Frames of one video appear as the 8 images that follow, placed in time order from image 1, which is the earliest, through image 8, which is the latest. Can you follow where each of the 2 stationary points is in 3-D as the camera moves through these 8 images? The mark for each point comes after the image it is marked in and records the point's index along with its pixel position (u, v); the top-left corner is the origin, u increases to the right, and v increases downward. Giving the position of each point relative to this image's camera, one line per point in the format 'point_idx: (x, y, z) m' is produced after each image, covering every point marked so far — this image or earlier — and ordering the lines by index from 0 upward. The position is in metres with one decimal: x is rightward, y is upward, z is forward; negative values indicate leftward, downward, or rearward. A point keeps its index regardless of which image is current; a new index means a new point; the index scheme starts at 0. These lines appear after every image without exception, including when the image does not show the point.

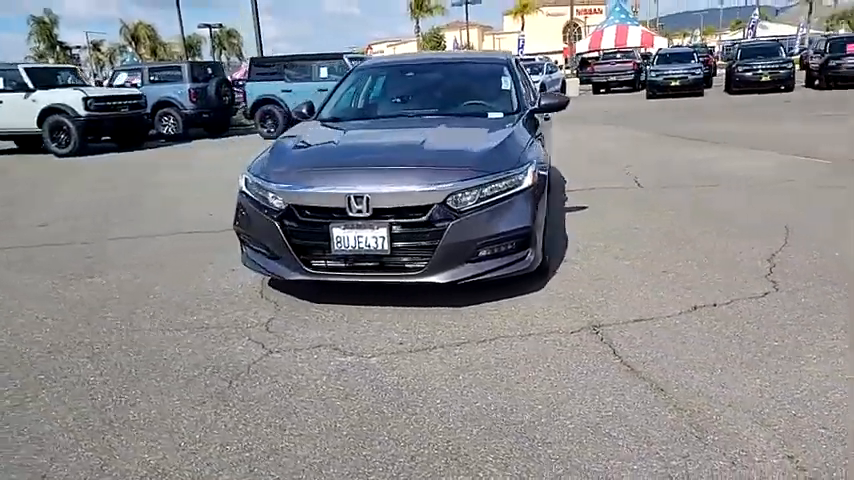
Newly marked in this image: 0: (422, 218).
0: (0.0, +0.2, +4.5) m
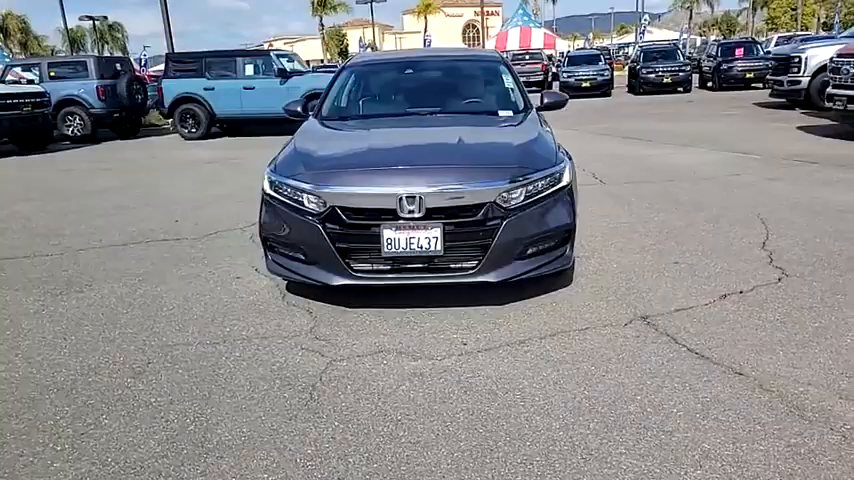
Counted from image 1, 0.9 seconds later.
0: (+0.3, +0.2, +4.5) m
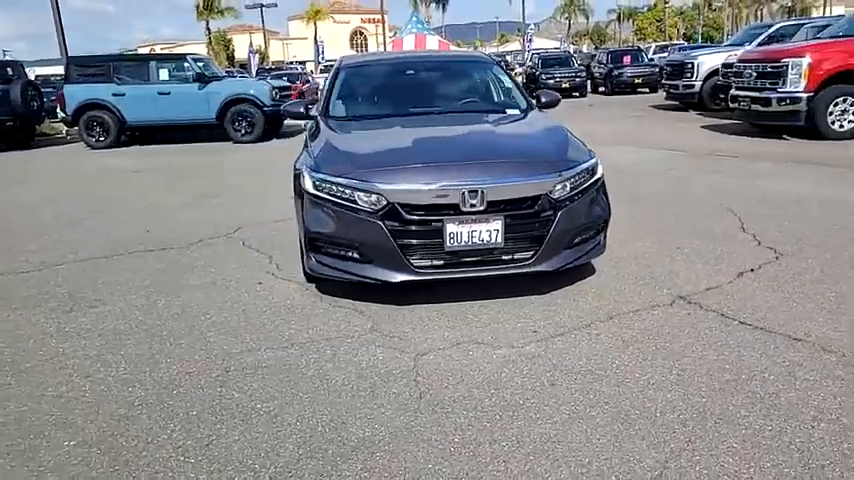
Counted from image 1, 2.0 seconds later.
0: (+0.8, +0.2, +4.6) m
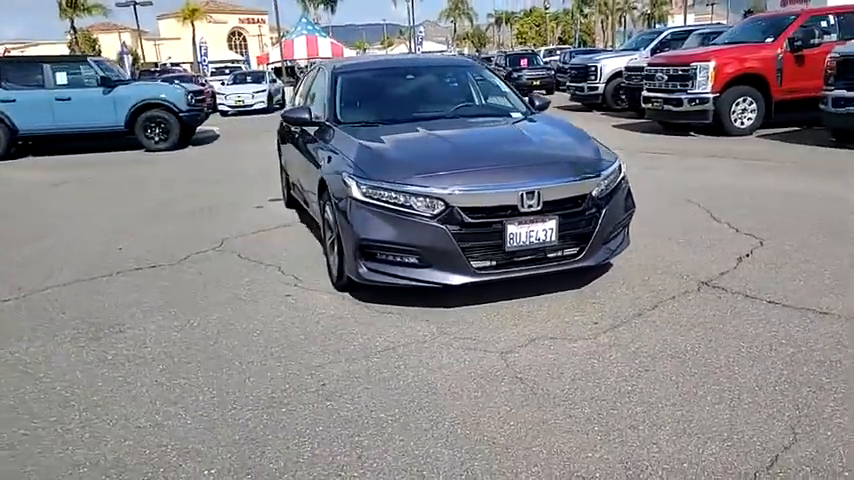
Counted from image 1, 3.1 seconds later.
0: (+1.2, +0.3, +4.9) m
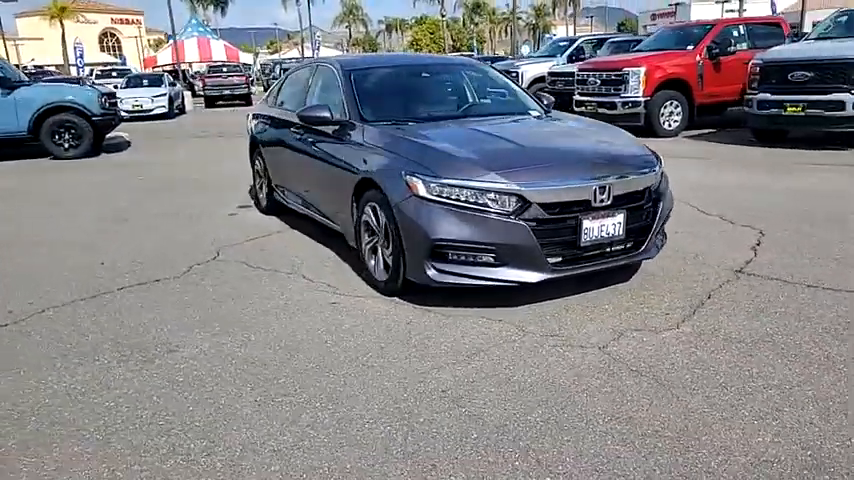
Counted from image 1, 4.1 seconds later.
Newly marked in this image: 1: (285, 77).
0: (+1.7, +0.3, +4.9) m
1: (-1.9, +2.2, +8.6) m
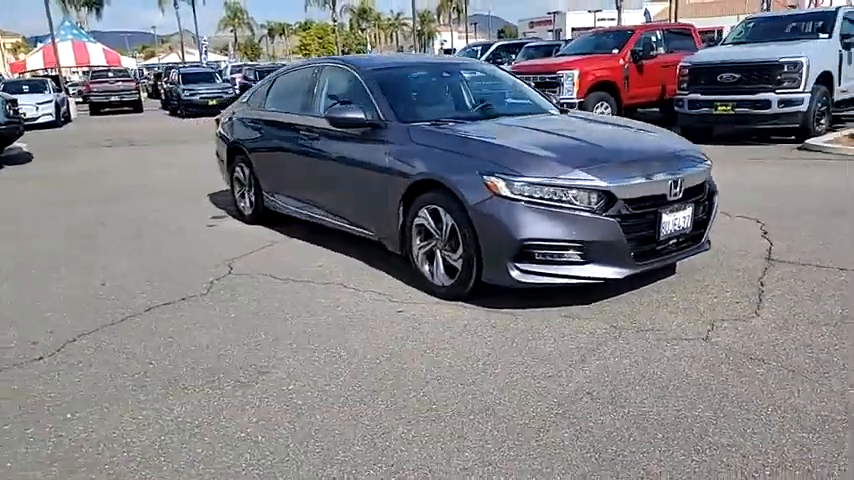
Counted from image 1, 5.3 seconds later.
0: (+2.2, +0.4, +5.1) m
1: (-2.0, +2.1, +8.2) m
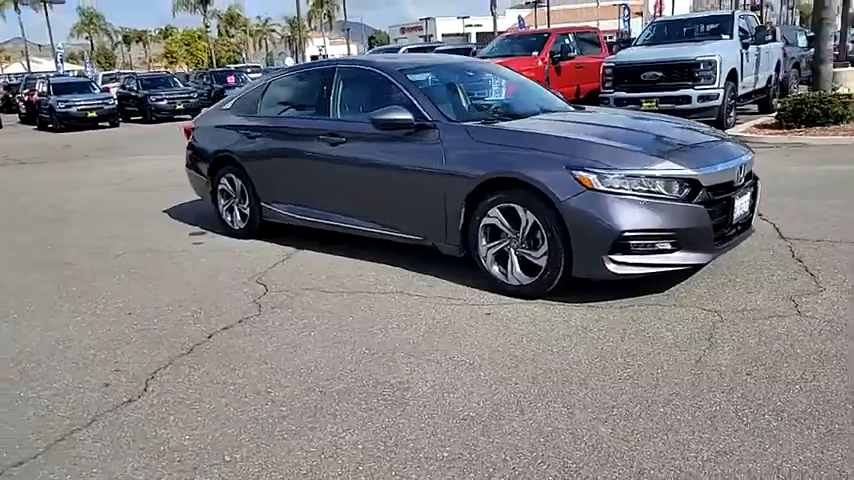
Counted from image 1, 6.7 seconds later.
0: (+2.8, +0.5, +5.4) m
1: (-2.0, +1.9, +7.7) m
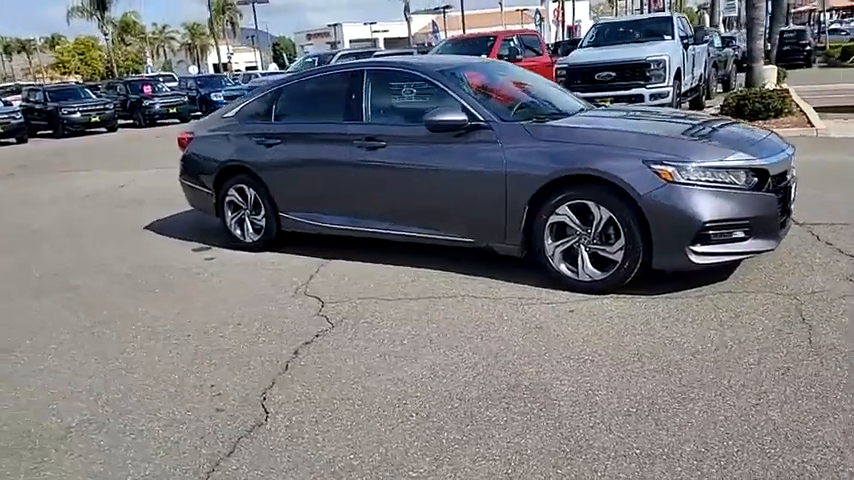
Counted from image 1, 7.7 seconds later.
0: (+3.3, +0.6, +5.7) m
1: (-1.8, +1.8, +7.4) m
